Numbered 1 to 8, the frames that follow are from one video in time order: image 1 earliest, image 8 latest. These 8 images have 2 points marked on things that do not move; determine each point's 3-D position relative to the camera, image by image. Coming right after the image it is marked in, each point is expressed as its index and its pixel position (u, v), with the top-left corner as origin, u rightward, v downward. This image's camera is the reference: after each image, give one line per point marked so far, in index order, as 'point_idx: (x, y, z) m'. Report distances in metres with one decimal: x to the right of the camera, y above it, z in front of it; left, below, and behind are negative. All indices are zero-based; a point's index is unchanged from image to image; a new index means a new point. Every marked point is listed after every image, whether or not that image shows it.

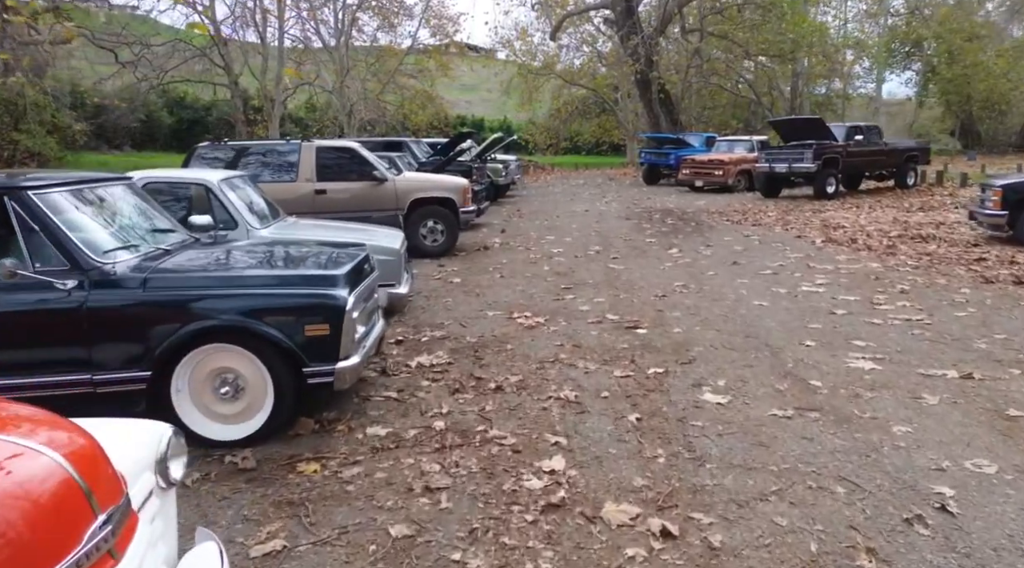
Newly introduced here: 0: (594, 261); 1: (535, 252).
0: (+1.2, +0.3, +10.7) m
1: (+0.4, +0.5, +11.8) m
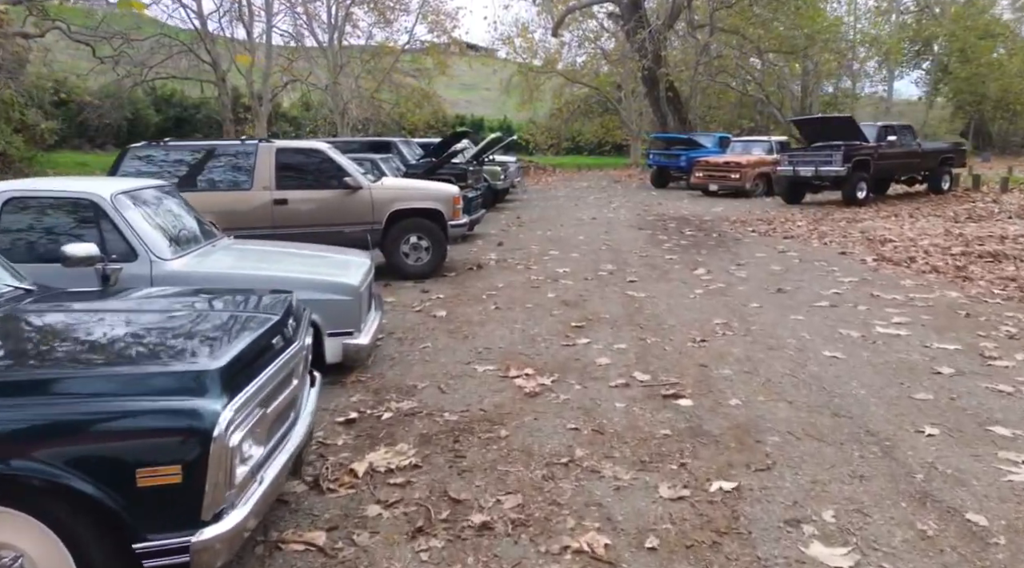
0: (+1.1, 0.0, +9.0) m
1: (+0.3, +0.2, +10.0) m
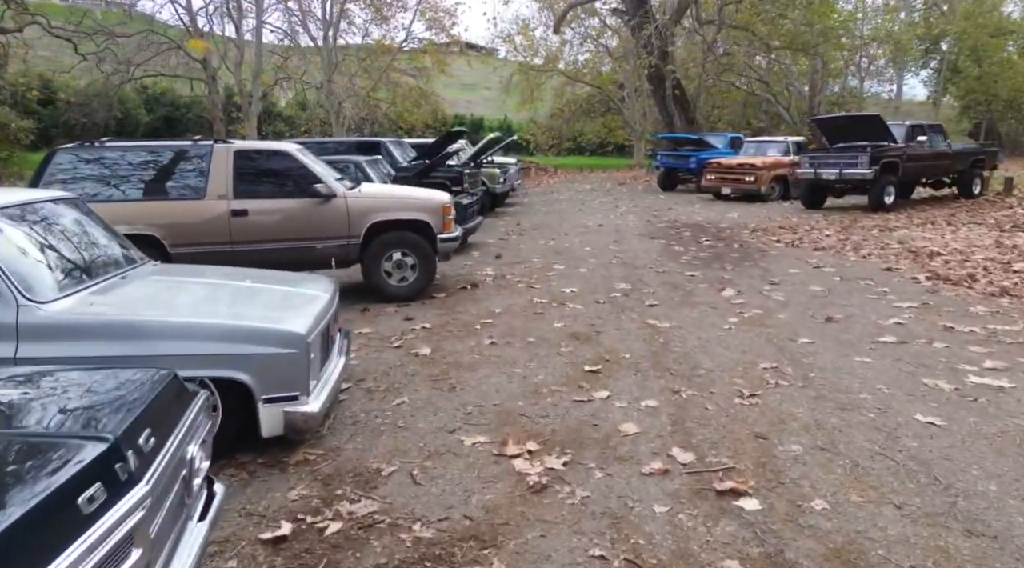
0: (+1.1, -0.3, +7.6) m
1: (+0.3, -0.1, +8.7) m
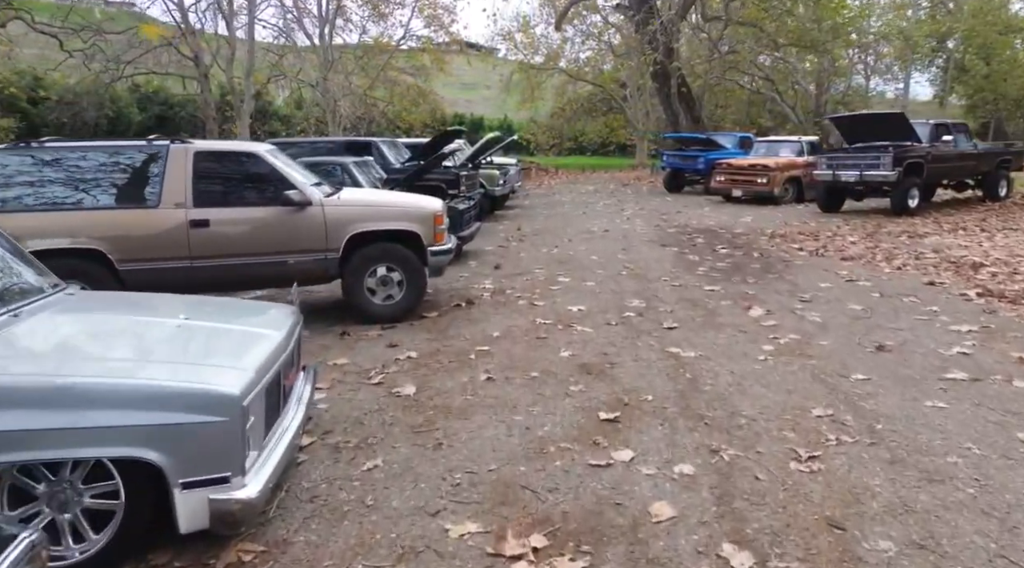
0: (+1.1, -0.4, +6.7) m
1: (+0.3, -0.3, +7.7) m
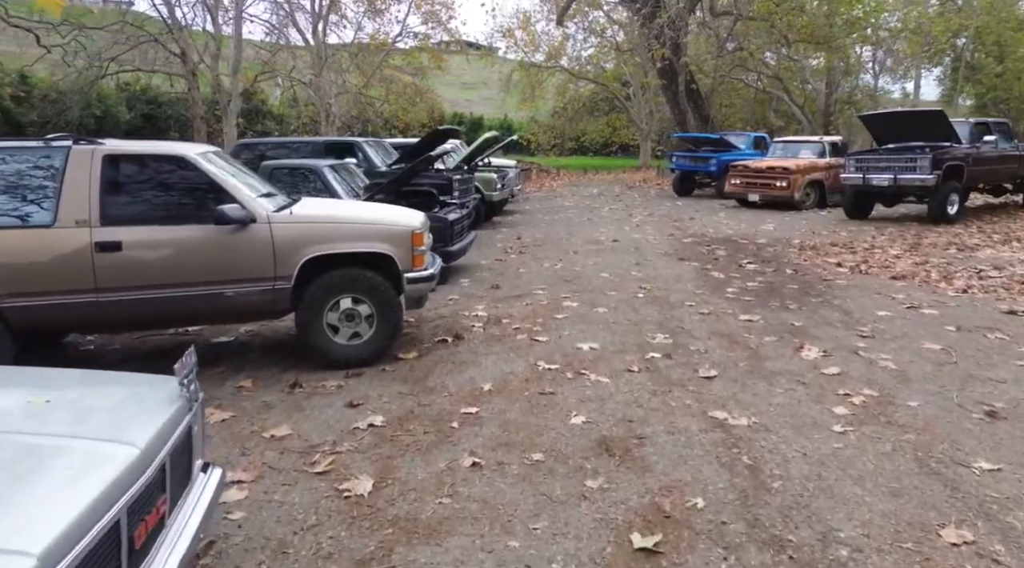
0: (+1.1, -0.7, +5.2) m
1: (+0.3, -0.5, +6.3) m
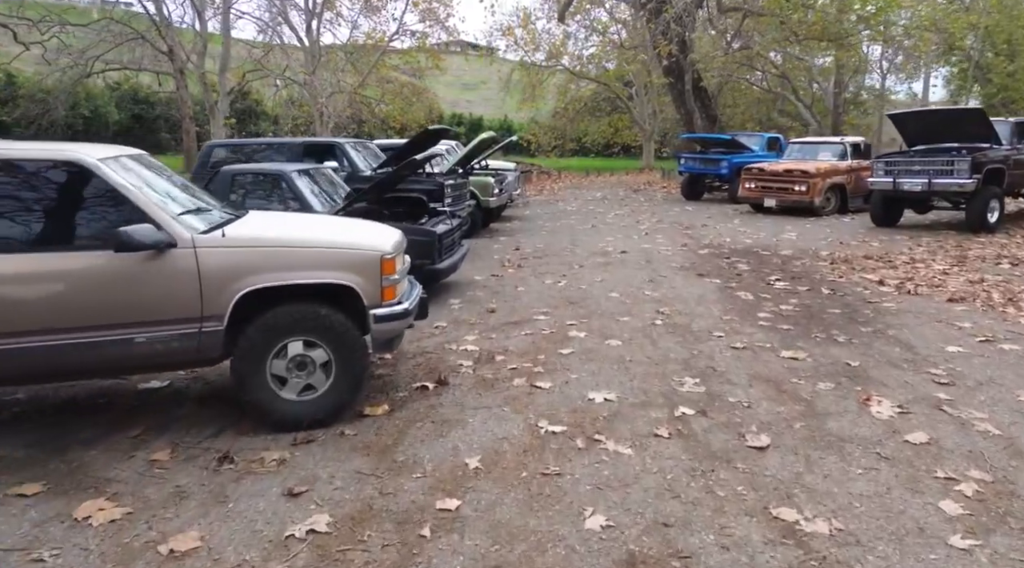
0: (+1.1, -1.0, +4.0) m
1: (+0.3, -0.8, +5.0) m
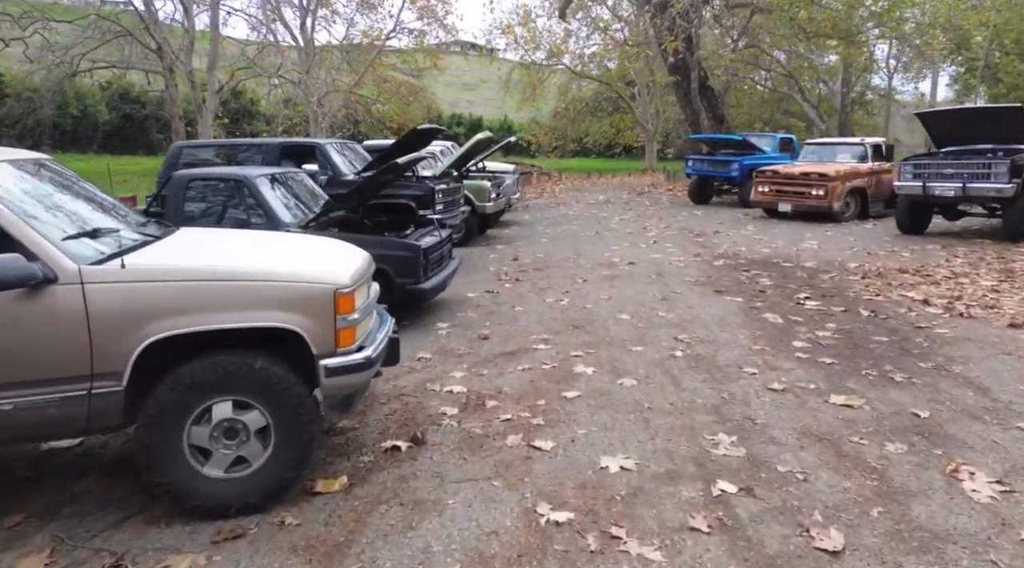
0: (+1.0, -1.2, +2.9) m
1: (+0.2, -1.0, +3.9) m
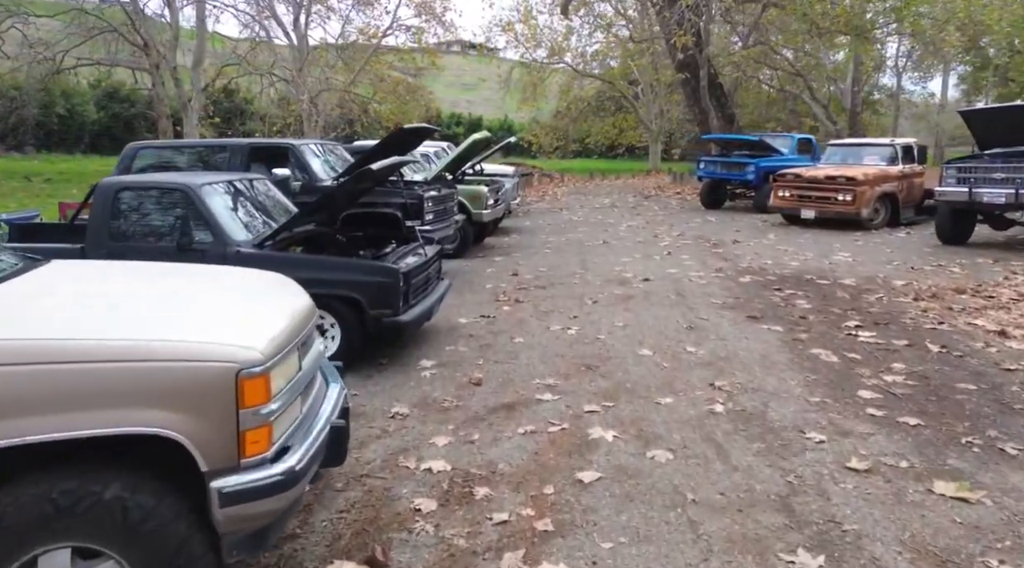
0: (+1.0, -1.4, +1.6) m
1: (+0.2, -1.2, +2.7) m
